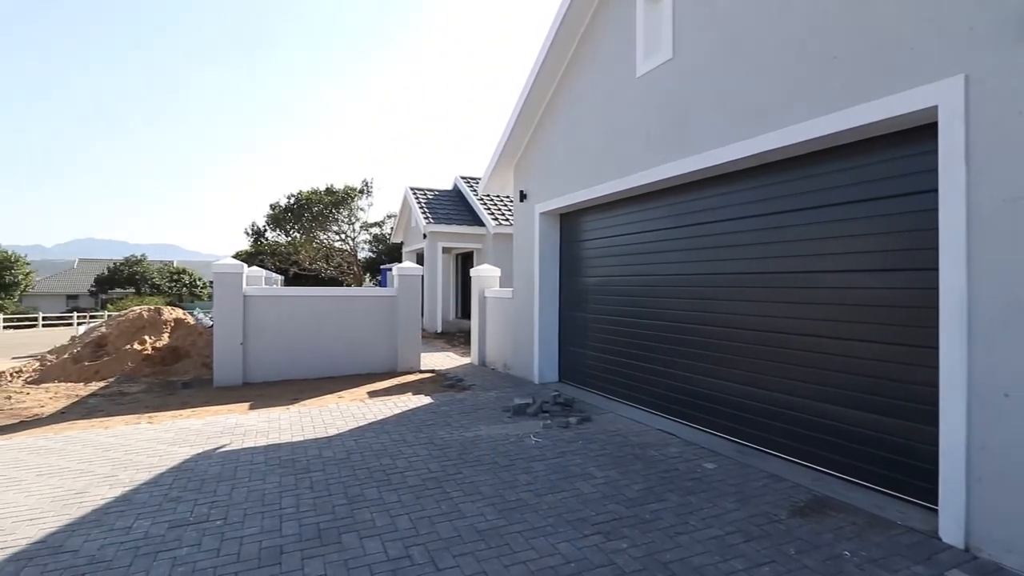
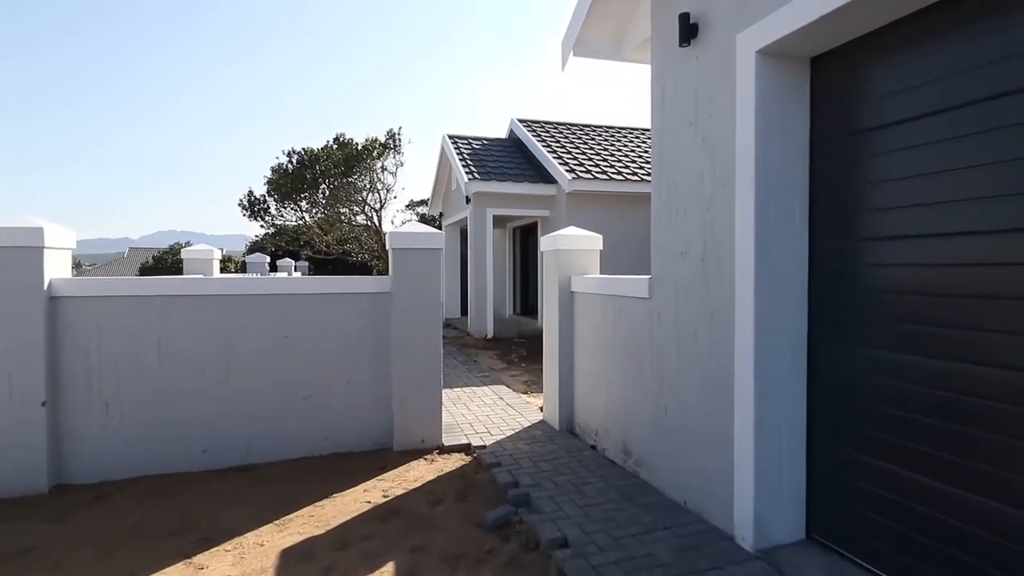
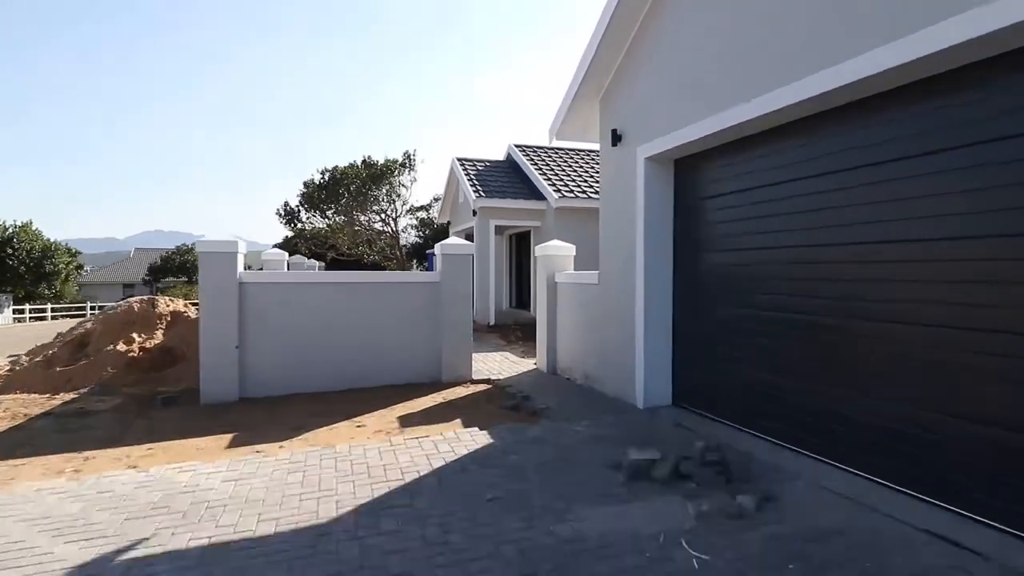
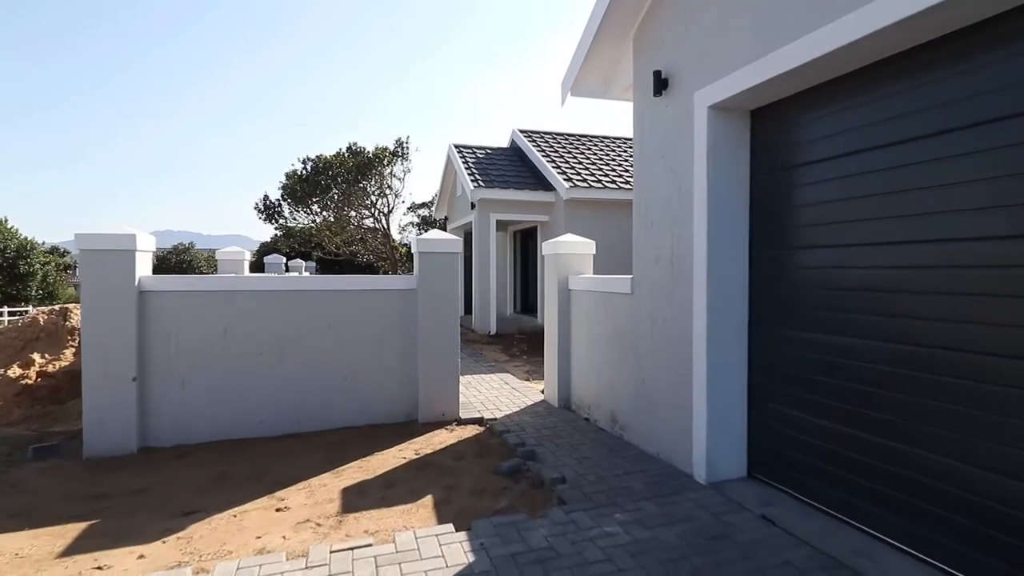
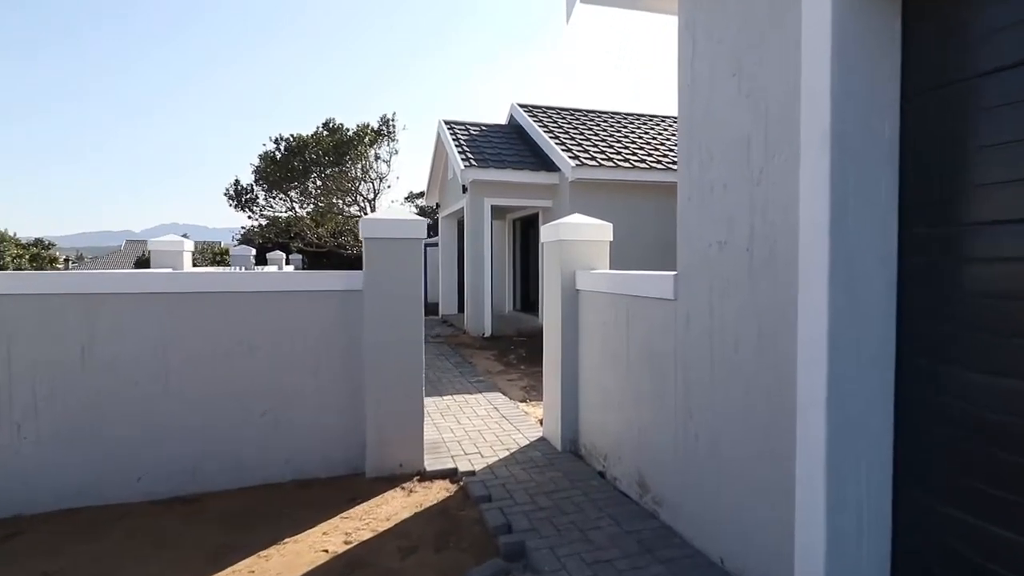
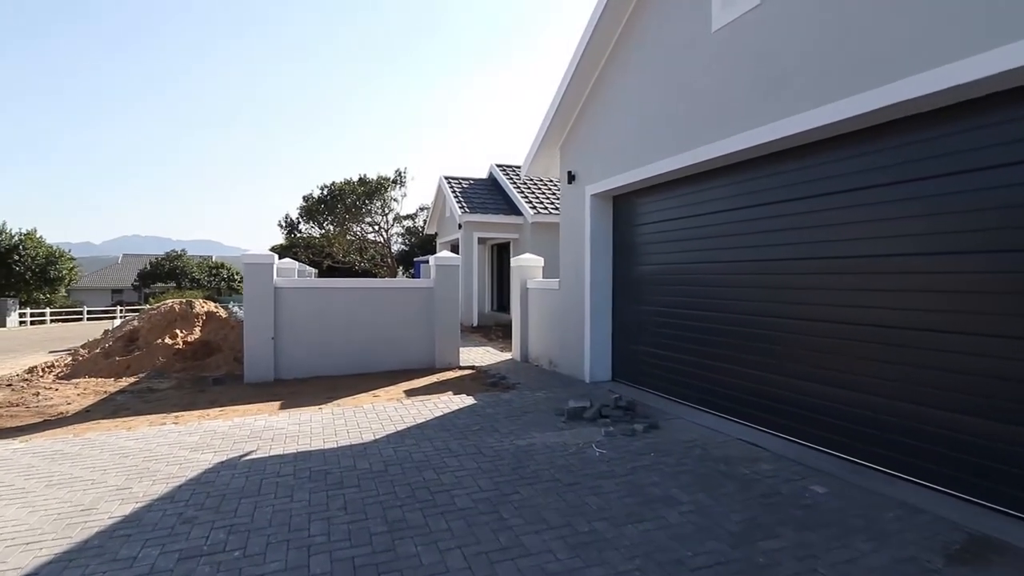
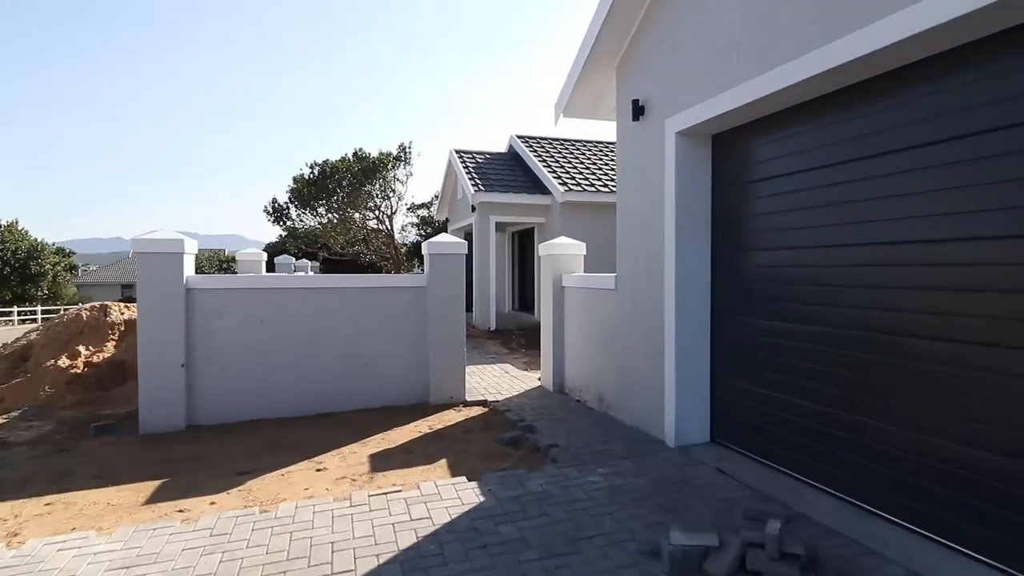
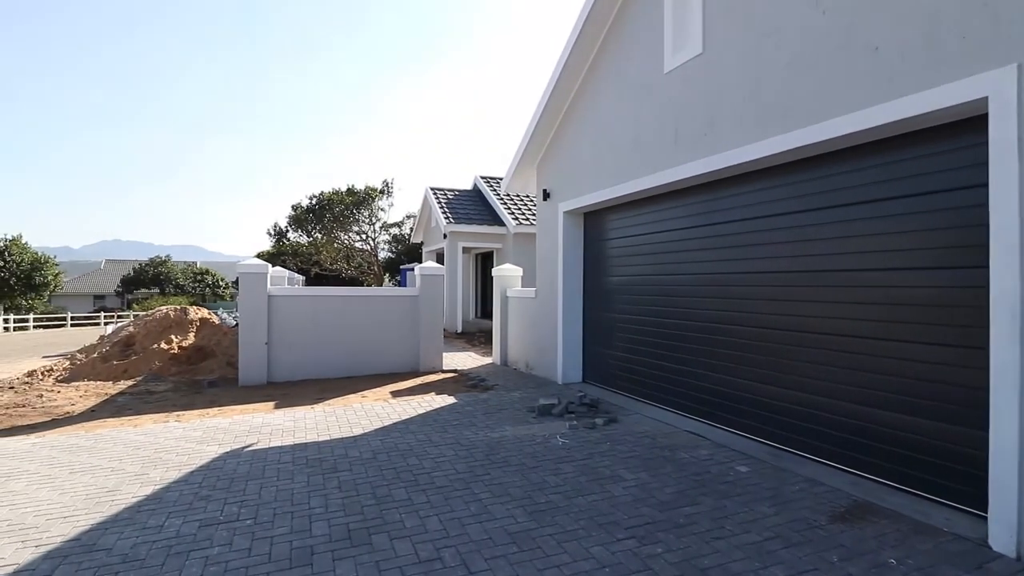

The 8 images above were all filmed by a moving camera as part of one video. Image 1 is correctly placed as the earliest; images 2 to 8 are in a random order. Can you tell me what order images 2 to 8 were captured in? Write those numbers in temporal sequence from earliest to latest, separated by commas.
8, 6, 3, 7, 4, 2, 5
